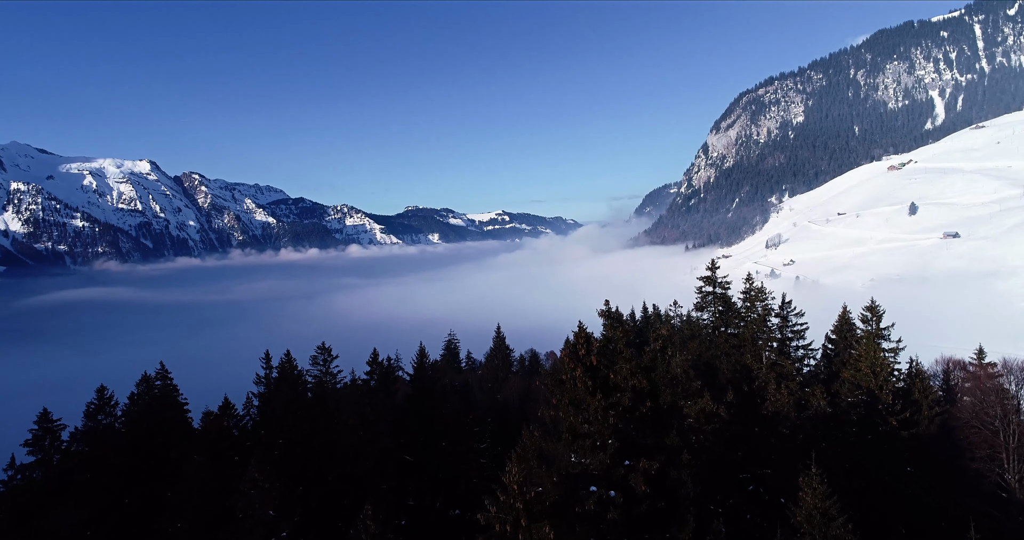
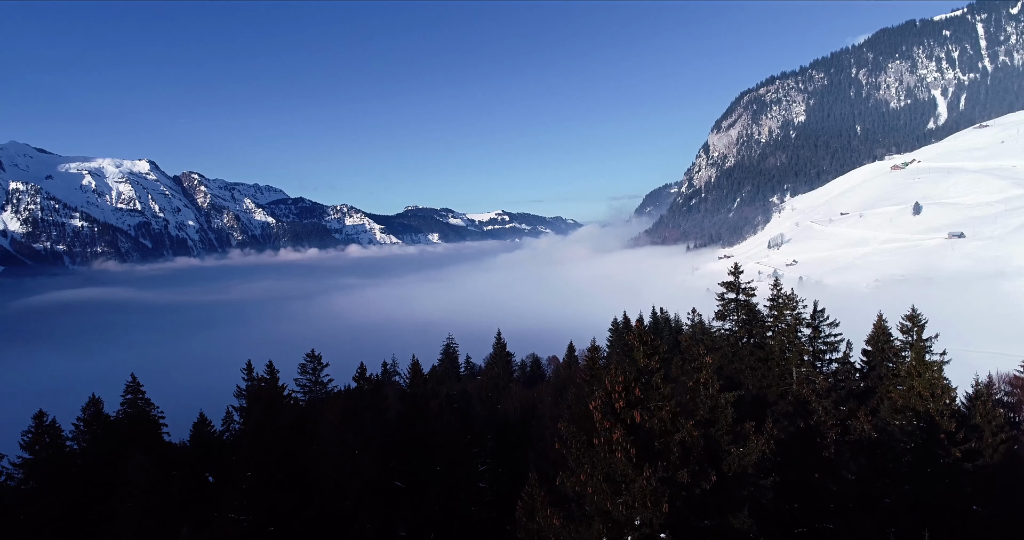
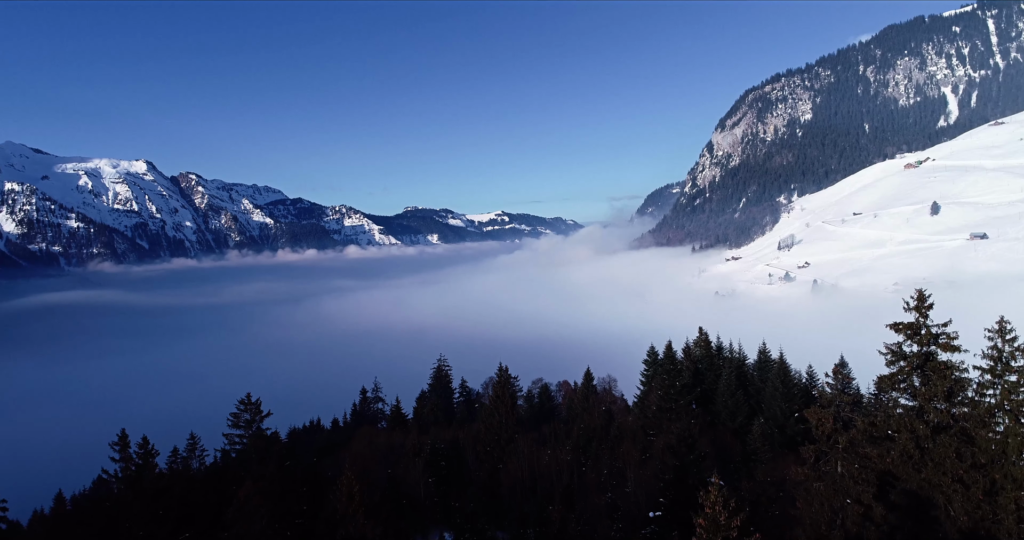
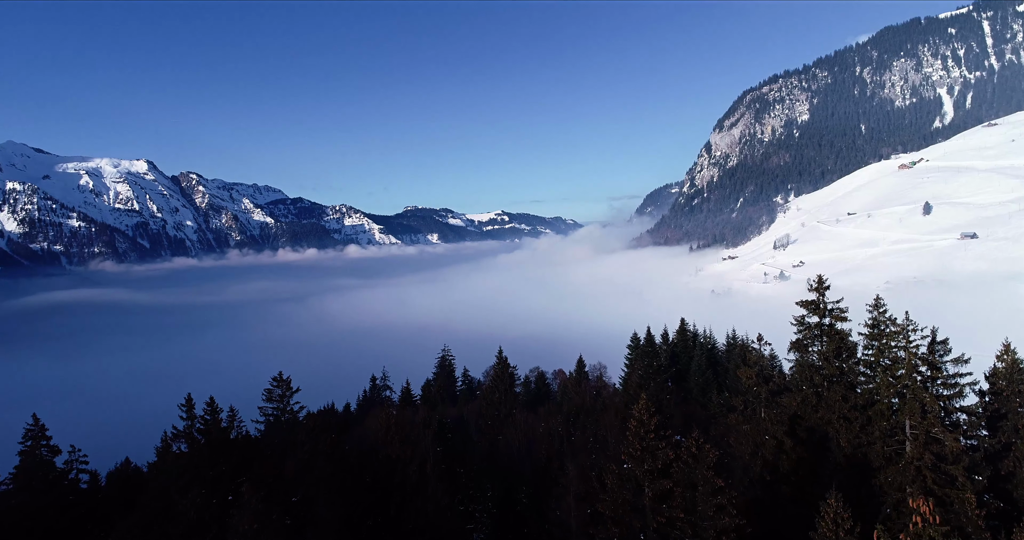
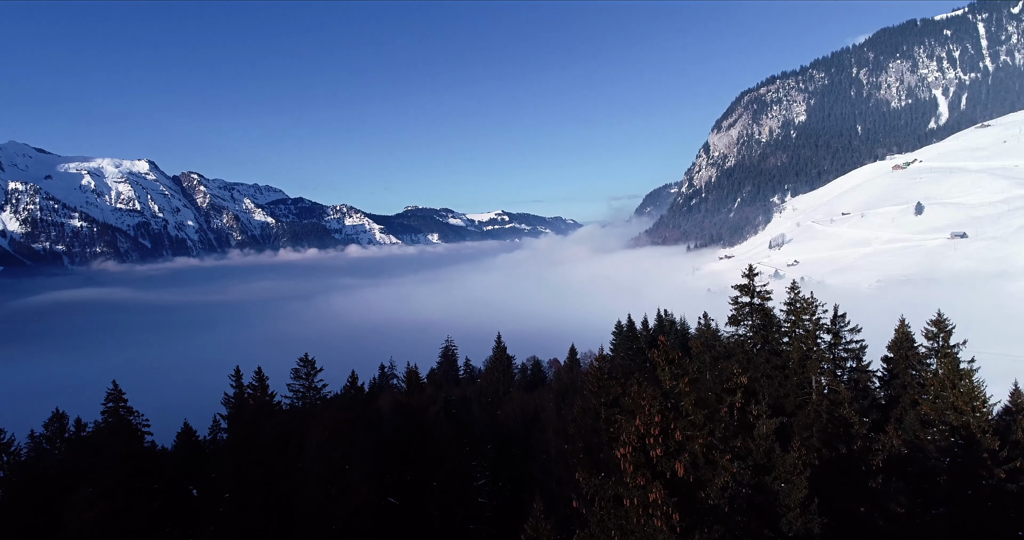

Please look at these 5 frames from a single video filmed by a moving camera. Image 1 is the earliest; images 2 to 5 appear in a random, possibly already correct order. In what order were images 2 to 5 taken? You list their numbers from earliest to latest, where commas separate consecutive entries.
2, 5, 4, 3
